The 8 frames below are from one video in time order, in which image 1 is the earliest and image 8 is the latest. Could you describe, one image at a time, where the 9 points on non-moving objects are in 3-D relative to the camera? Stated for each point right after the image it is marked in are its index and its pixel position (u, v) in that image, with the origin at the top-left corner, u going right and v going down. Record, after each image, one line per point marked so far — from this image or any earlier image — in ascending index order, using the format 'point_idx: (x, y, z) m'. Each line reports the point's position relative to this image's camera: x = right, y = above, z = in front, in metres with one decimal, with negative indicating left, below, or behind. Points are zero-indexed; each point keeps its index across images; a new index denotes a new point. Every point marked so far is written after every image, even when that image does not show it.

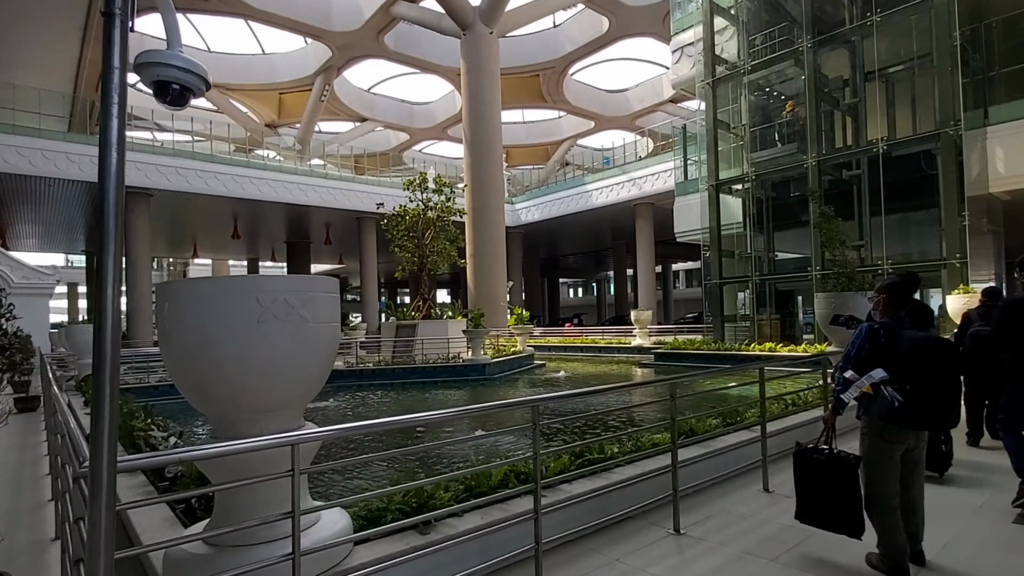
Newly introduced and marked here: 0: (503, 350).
0: (-0.3, -2.0, +15.6) m
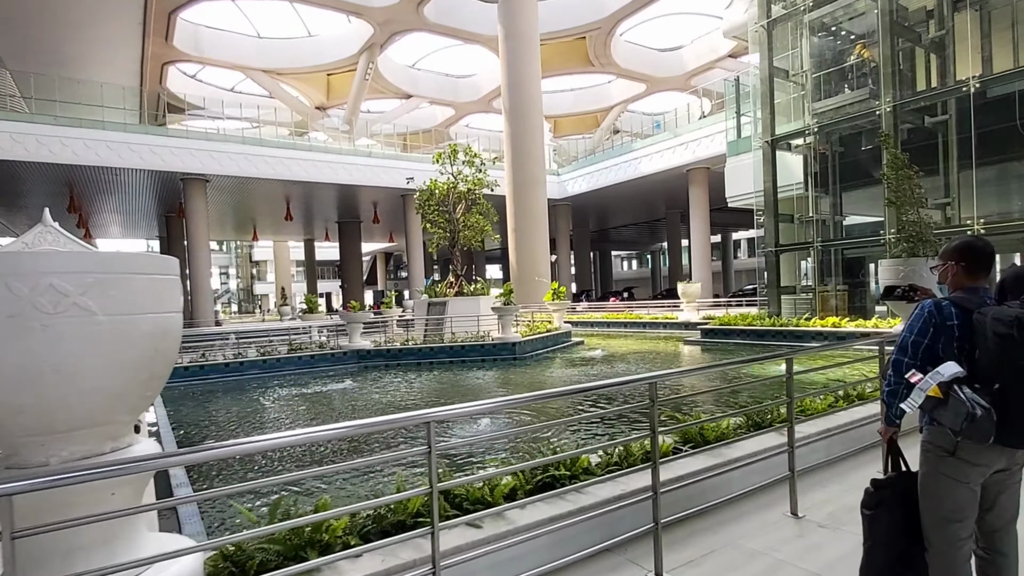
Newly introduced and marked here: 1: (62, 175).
0: (+0.8, -1.2, +14.9) m
1: (-17.2, +4.4, +20.0) m
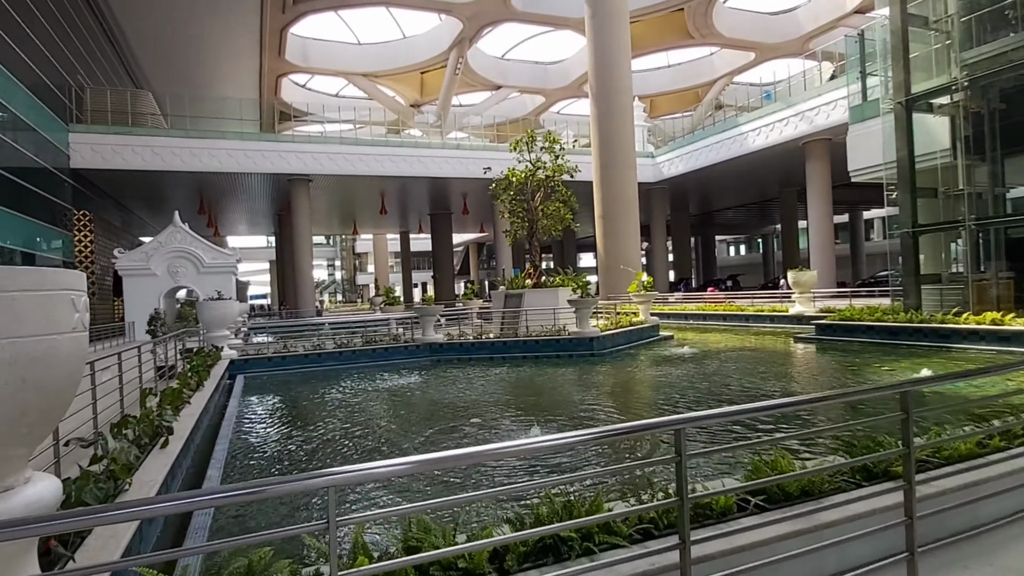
0: (+3.1, -0.9, +14.0) m
1: (-13.7, +4.7, +22.2) m
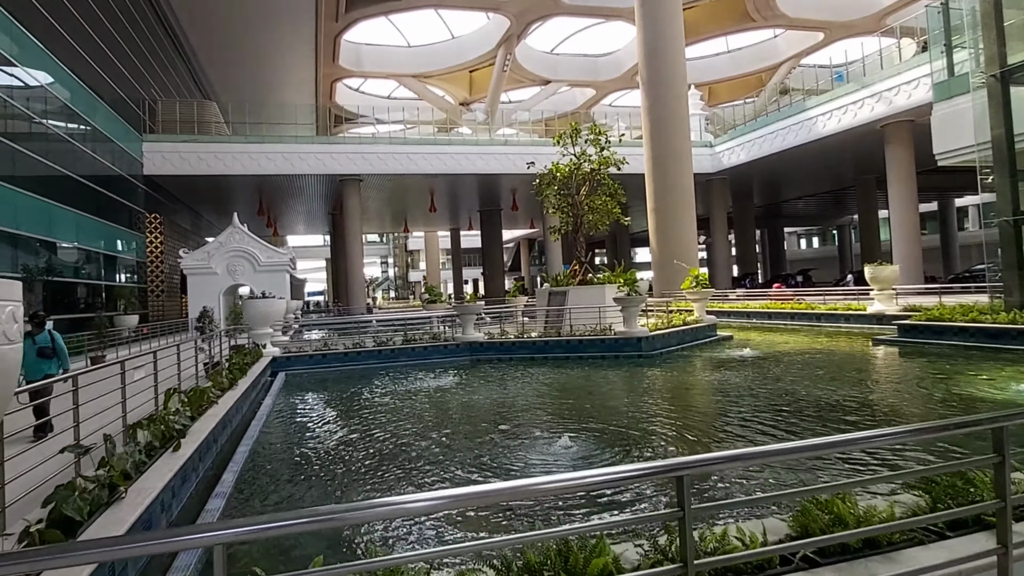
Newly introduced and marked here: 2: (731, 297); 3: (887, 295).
0: (+4.3, -0.9, +13.2) m
1: (-11.6, +4.8, +23.0) m
2: (+8.6, -0.3, +19.8) m
3: (+9.8, -0.1, +13.5) m
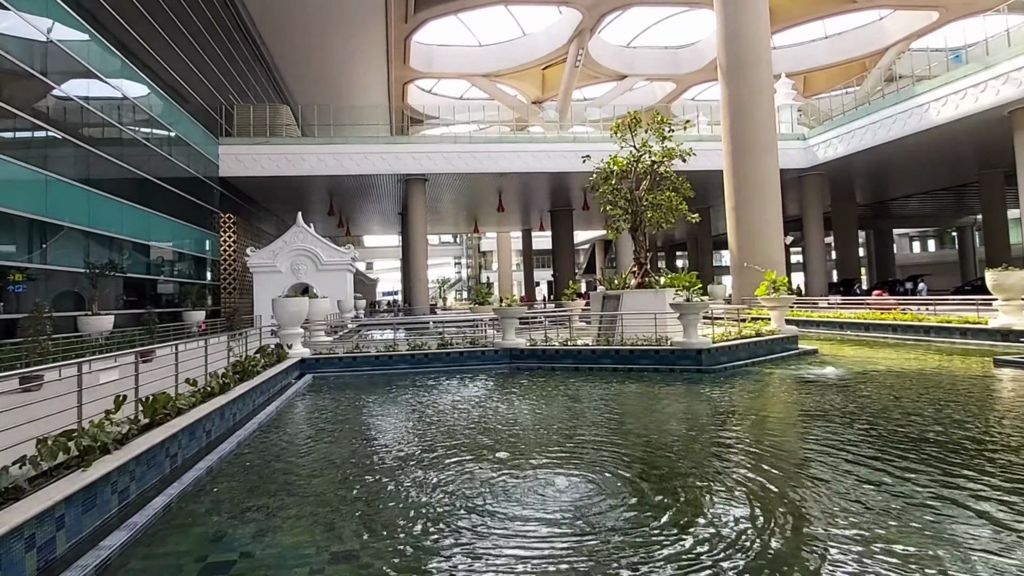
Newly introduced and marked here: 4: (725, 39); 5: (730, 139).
0: (+5.4, -1.0, +11.6) m
1: (-8.7, +4.9, +23.7) m
2: (+10.7, -0.6, +17.5) m
3: (+11.0, -0.4, +11.0) m
4: (+8.5, +9.8, +19.6) m
5: (+8.6, +5.8, +19.7) m
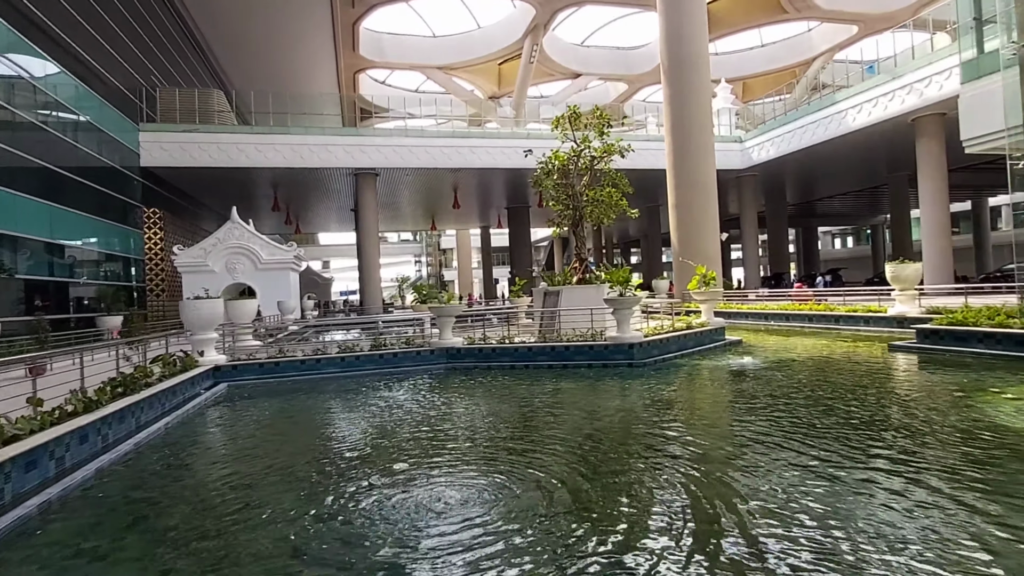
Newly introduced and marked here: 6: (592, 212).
0: (+4.1, -0.8, +12.4) m
1: (-10.9, +5.2, +23.3) m
2: (+8.9, -0.3, +18.7) m
3: (+9.7, -0.2, +12.2) m
4: (+6.5, +10.0, +20.5) m
5: (+6.7, +6.1, +20.7) m
6: (+2.0, +2.0, +12.9) m
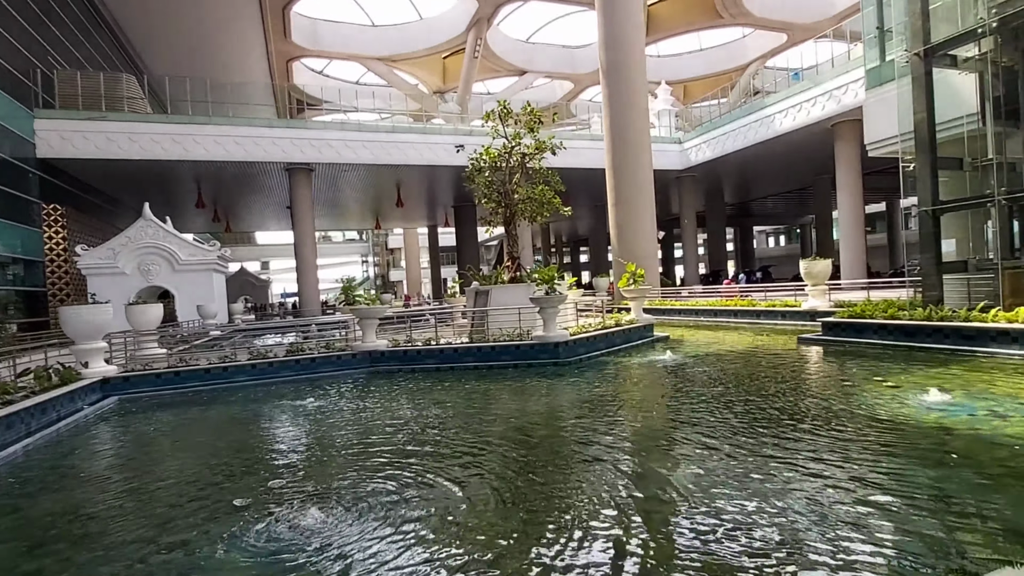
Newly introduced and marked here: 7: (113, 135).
0: (+2.4, -0.7, +12.5) m
1: (-13.6, +5.2, +22.0) m
2: (+6.7, -0.2, +19.2) m
3: (+8.0, -0.1, +12.9) m
4: (+4.0, +10.1, +20.8) m
5: (+4.2, +6.2, +21.0) m
6: (+0.3, +2.0, +12.8) m
7: (-15.0, +5.7, +19.0) m
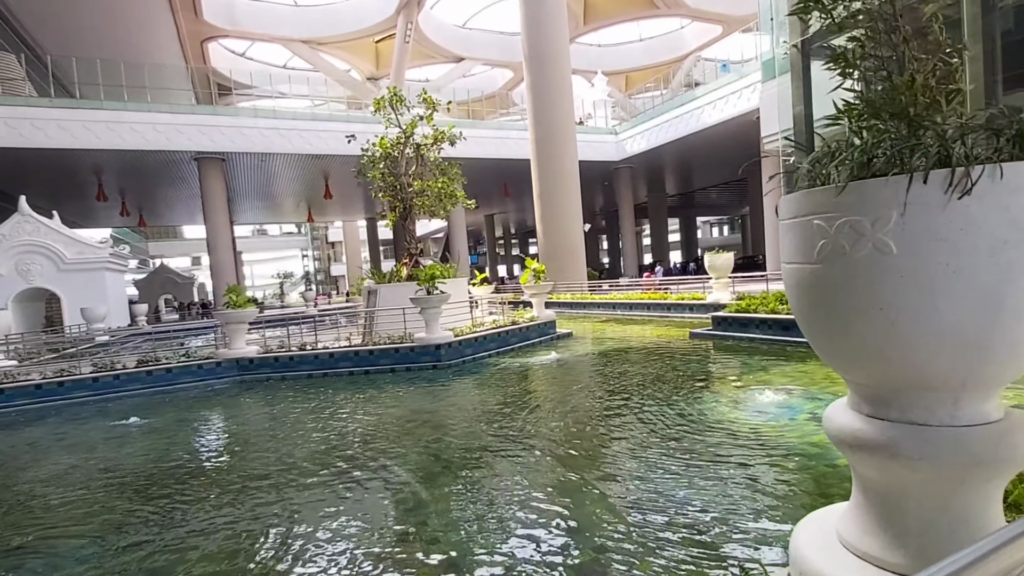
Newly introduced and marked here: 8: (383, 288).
0: (0.0, -0.7, +12.1) m
1: (-16.7, +5.2, +20.2) m
2: (+3.7, +0.1, +19.1) m
3: (+5.6, +0.1, +12.9) m
4: (+0.7, +10.4, +20.3) m
5: (+1.0, +6.5, +20.5) m
6: (-2.2, +2.1, +12.2) m
7: (-17.9, +5.7, +17.1) m
8: (-2.7, +0.1, +11.6) m
